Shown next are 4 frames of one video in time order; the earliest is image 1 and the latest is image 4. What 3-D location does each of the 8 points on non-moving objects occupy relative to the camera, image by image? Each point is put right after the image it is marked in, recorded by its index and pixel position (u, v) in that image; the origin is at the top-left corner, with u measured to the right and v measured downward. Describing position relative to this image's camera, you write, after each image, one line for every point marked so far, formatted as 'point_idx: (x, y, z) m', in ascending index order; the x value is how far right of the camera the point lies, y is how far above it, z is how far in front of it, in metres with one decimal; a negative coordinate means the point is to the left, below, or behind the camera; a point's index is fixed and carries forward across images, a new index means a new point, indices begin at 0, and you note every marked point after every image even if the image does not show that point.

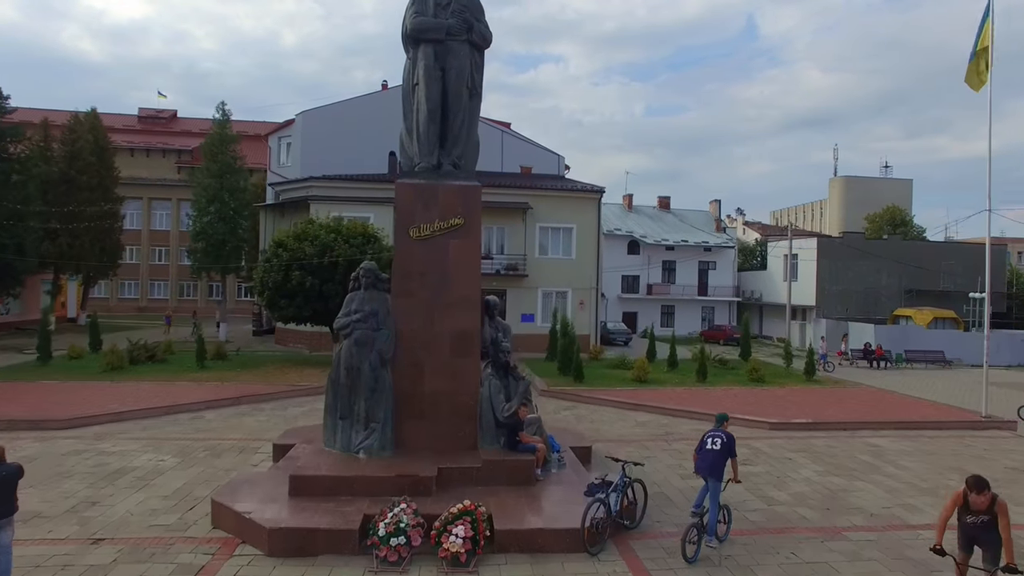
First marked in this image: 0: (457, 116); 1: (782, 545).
0: (-0.6, +2.0, +7.6) m
1: (+2.5, -2.4, +6.2) m
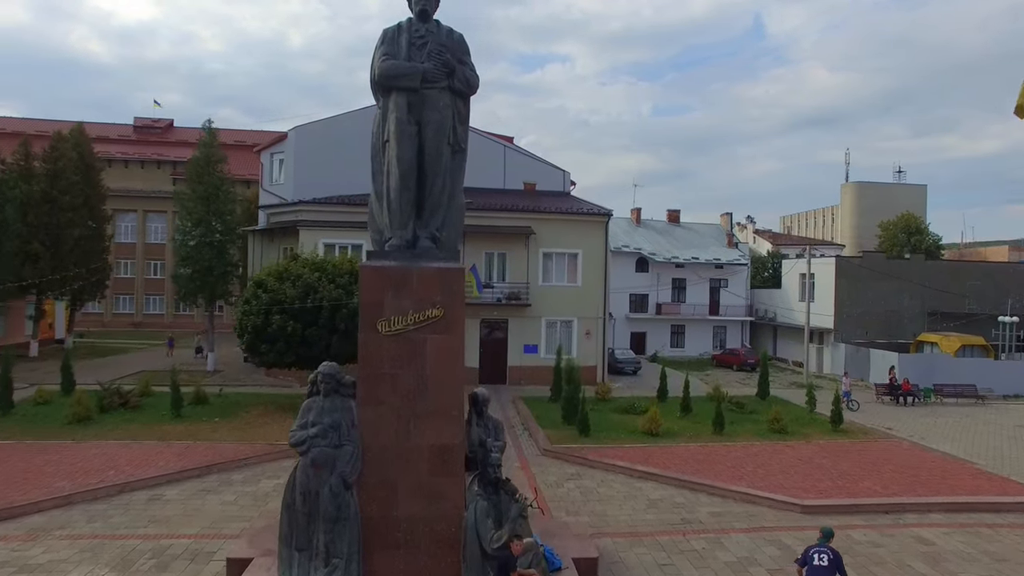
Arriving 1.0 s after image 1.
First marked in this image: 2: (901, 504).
0: (-0.7, +1.0, +6.4) m
1: (+2.4, -3.3, +4.9) m
2: (+5.8, -3.3, +10.0) m
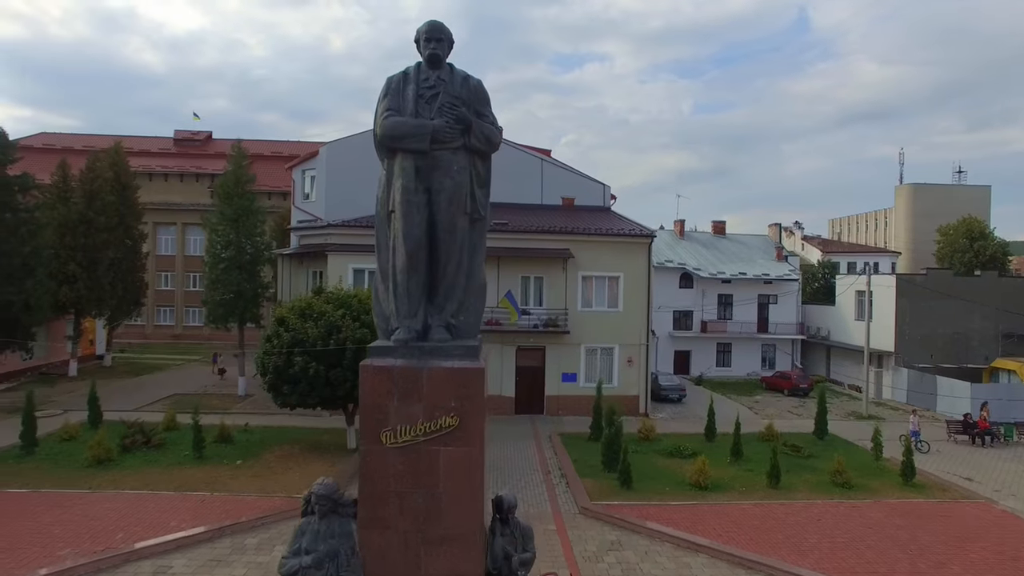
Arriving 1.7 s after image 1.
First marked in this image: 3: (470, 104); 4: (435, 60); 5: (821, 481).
0: (-0.5, +0.3, +5.4) m
1: (+2.5, -4.1, +3.7) m
2: (+6.3, -4.0, +8.6) m
3: (-0.3, +1.5, +5.3) m
4: (-0.6, +1.8, +5.3) m
5: (+6.2, -3.8, +13.2) m
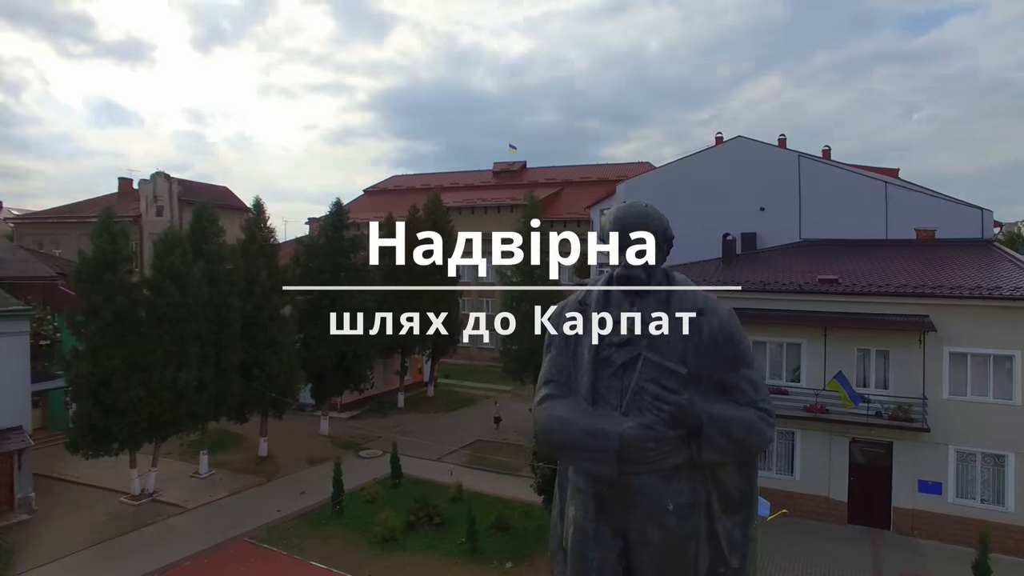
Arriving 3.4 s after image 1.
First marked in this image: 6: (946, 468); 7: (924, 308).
0: (+0.7, -1.5, +2.8) m
1: (+2.6, -5.9, 0.0) m
2: (+8.2, -5.8, +2.7) m
3: (+0.8, -0.3, +2.7) m
4: (+0.5, 0.0, +2.8) m
5: (+10.1, -5.7, +6.8) m
6: (+9.6, -4.0, +15.0) m
7: (+9.2, -0.4, +15.1) m
